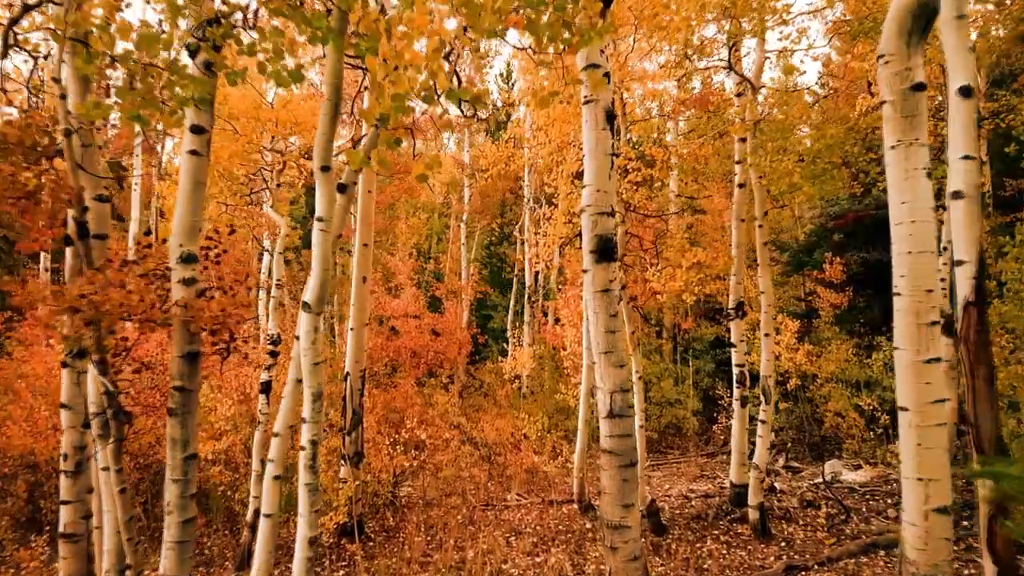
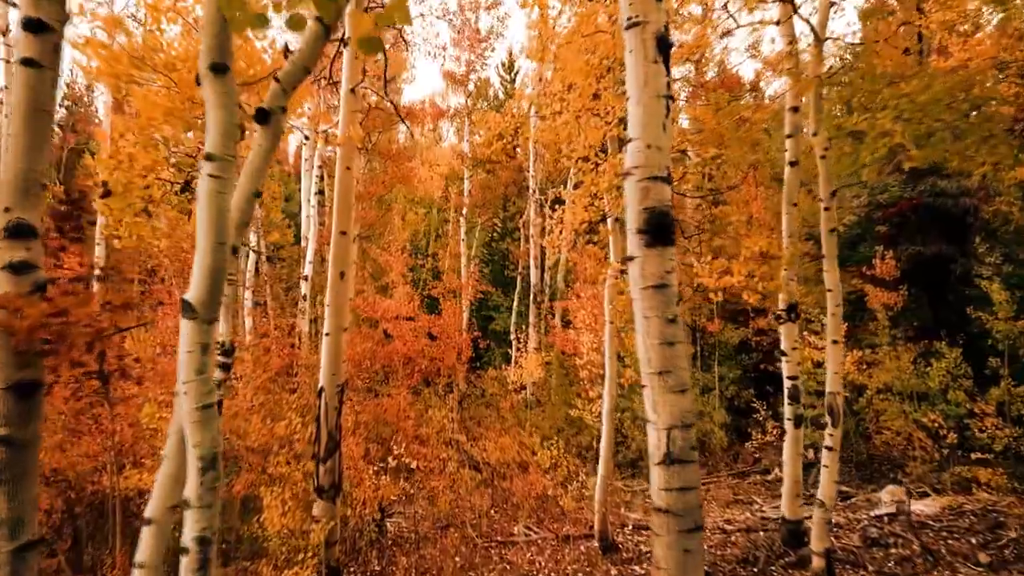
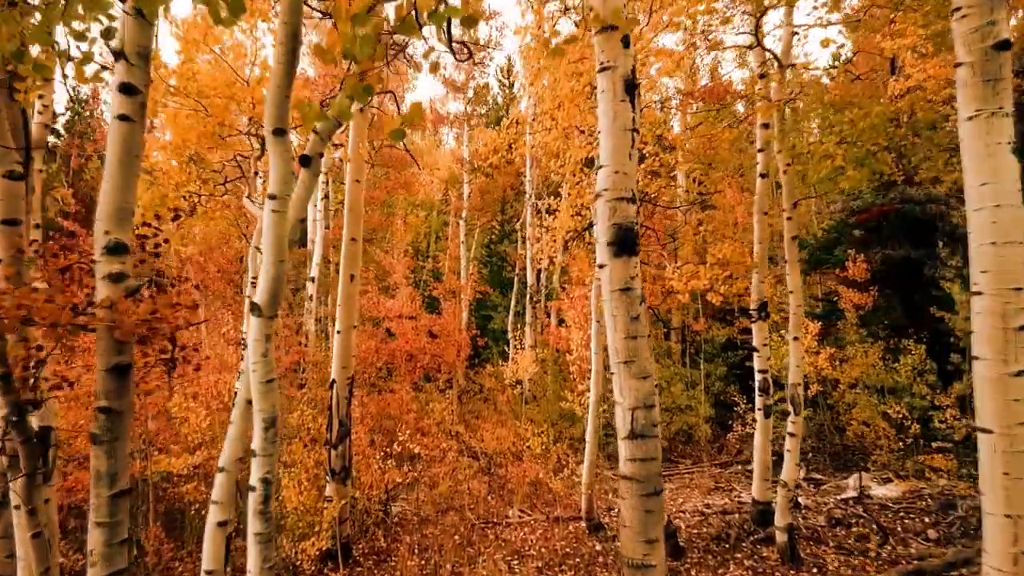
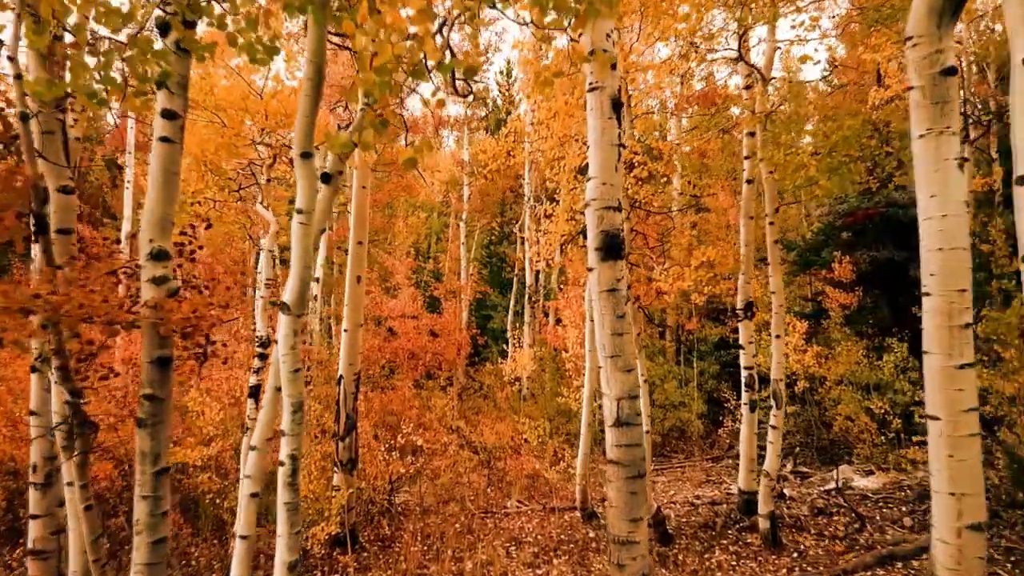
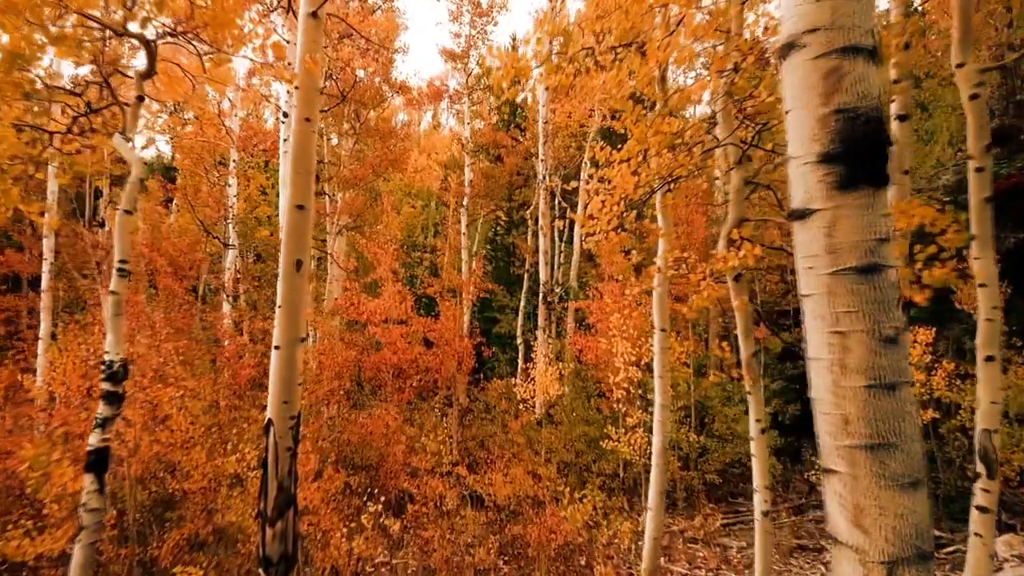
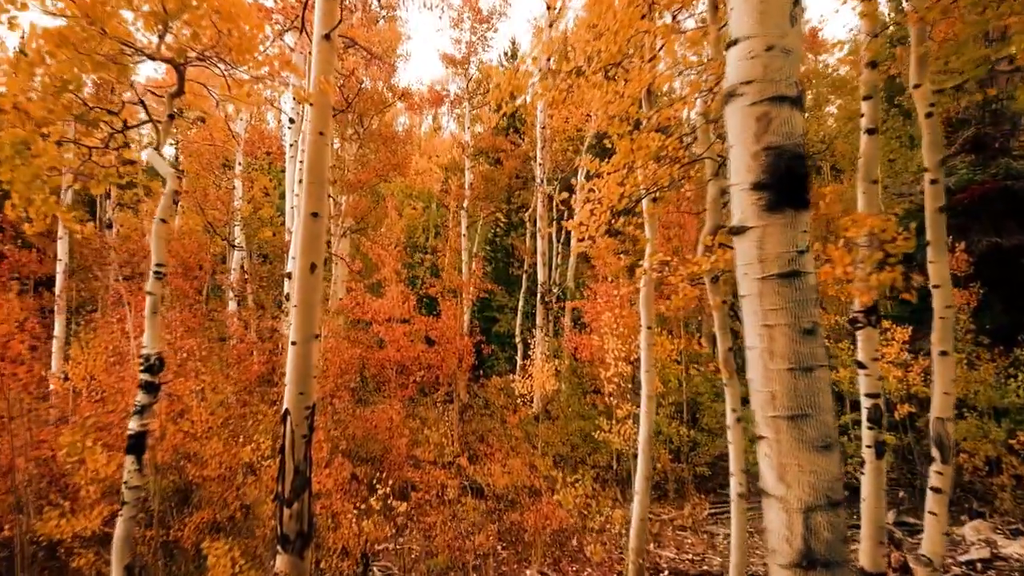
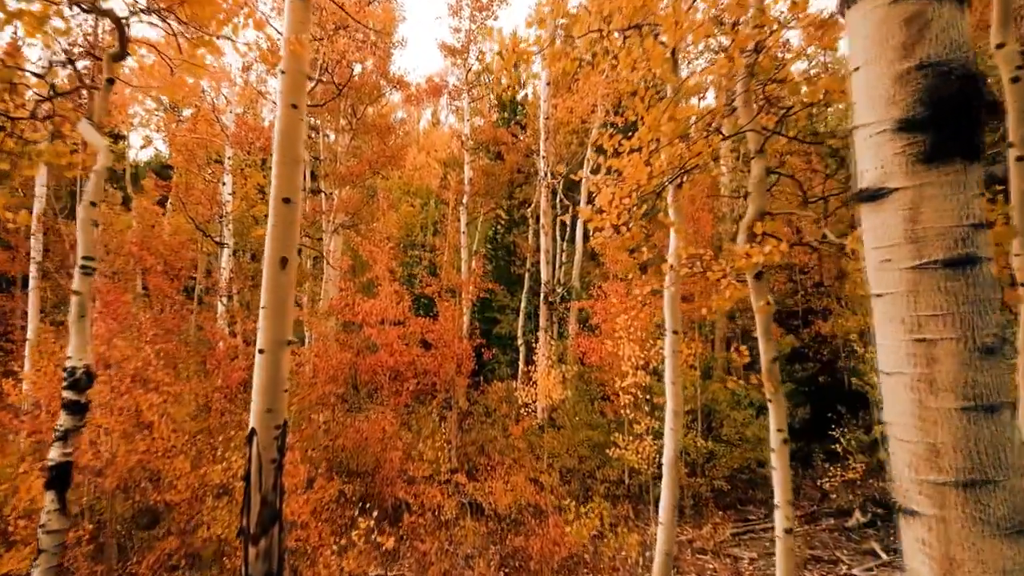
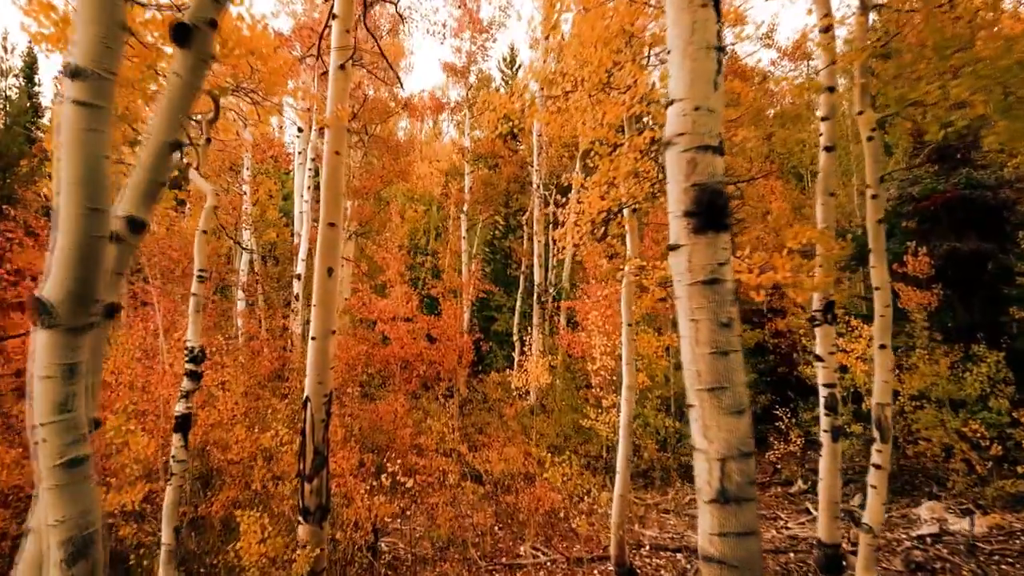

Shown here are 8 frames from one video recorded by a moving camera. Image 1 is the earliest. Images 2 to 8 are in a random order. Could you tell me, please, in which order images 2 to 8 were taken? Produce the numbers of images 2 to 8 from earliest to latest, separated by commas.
4, 3, 2, 8, 6, 5, 7
